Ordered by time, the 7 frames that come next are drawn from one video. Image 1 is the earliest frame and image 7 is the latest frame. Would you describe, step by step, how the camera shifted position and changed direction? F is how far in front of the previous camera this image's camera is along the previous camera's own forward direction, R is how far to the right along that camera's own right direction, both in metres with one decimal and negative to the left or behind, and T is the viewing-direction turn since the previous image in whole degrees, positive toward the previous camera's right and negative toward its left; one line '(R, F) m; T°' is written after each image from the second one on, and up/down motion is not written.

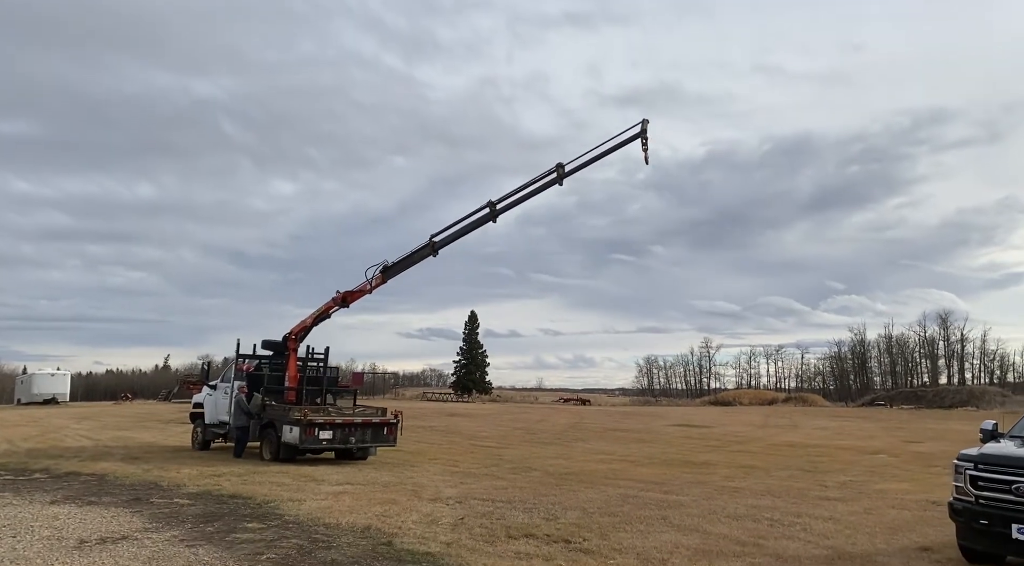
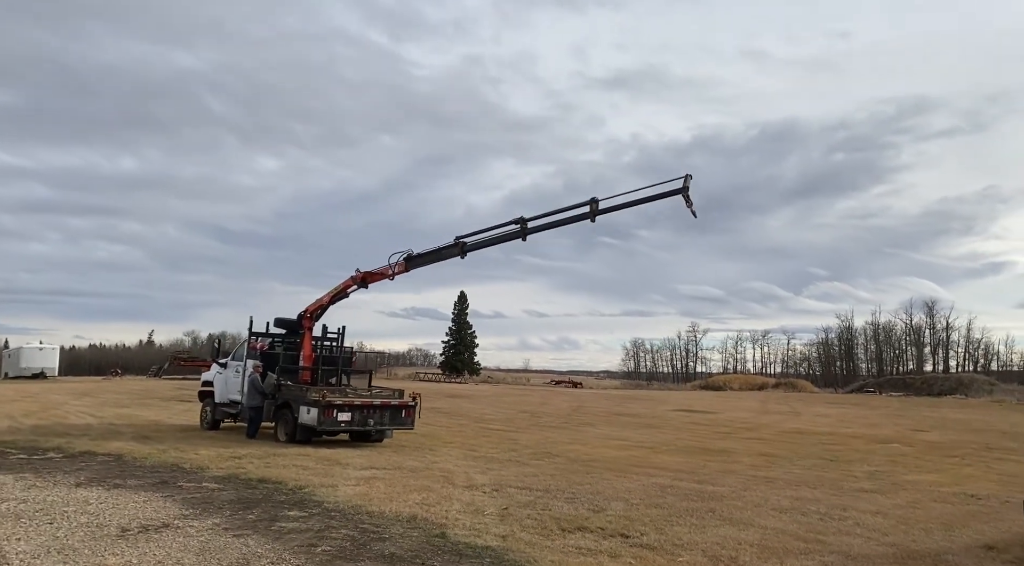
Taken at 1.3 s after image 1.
(-0.7, +0.3) m; +1°
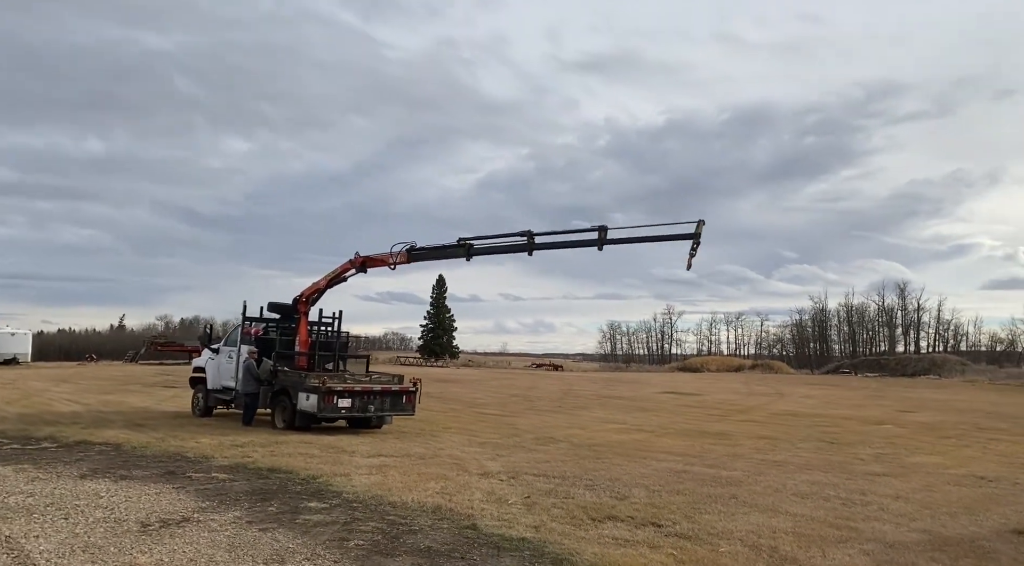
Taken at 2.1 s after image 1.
(-0.5, +0.2) m; +2°
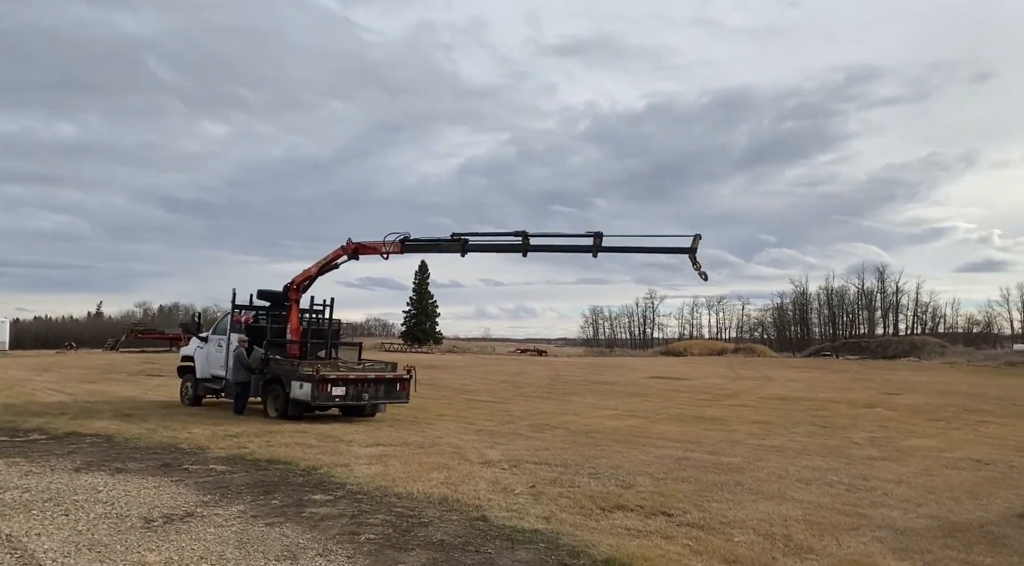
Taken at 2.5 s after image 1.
(-0.2, +0.1) m; +1°
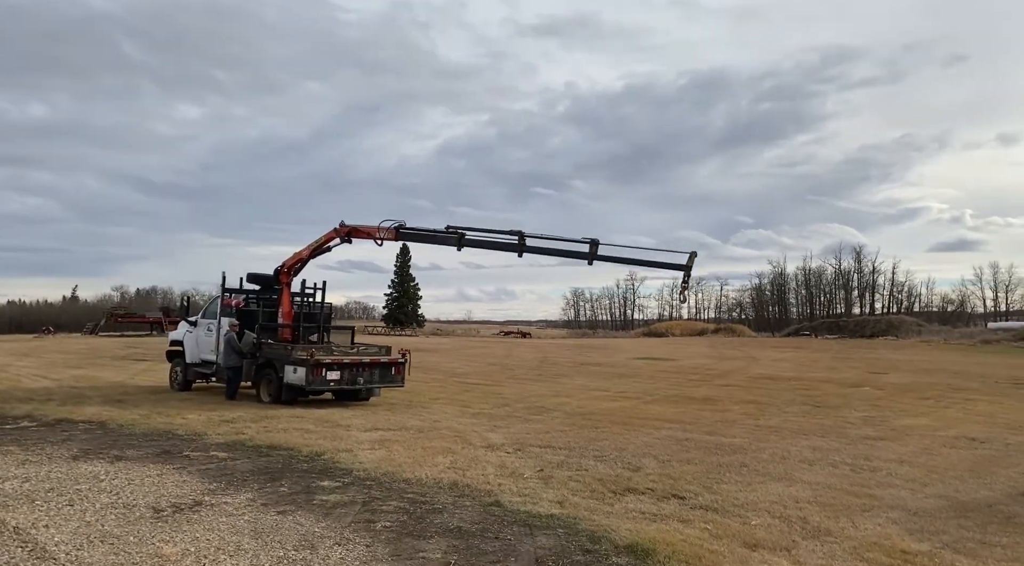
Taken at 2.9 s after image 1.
(-0.3, +0.1) m; +1°
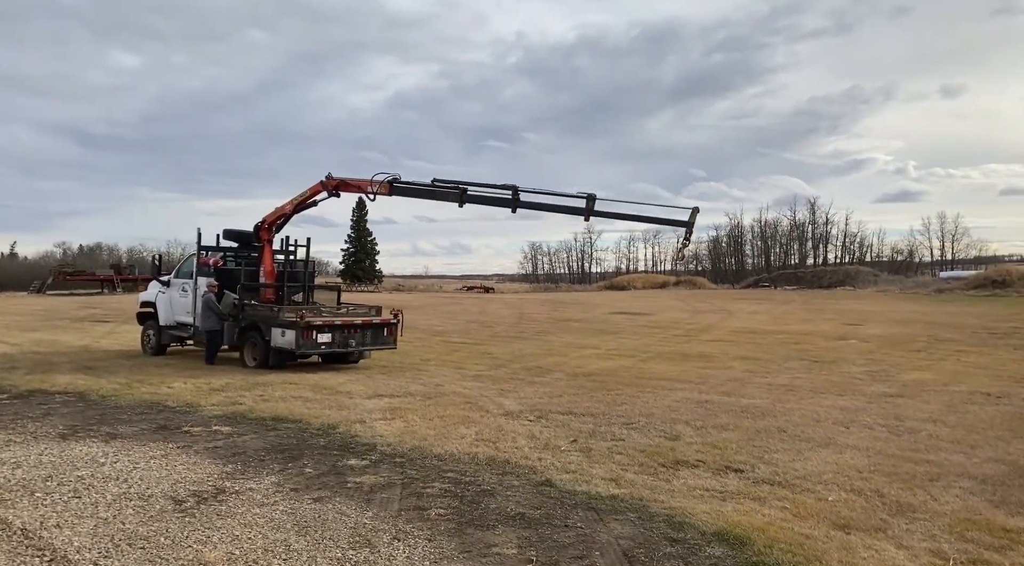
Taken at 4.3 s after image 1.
(-0.8, +0.6) m; +3°
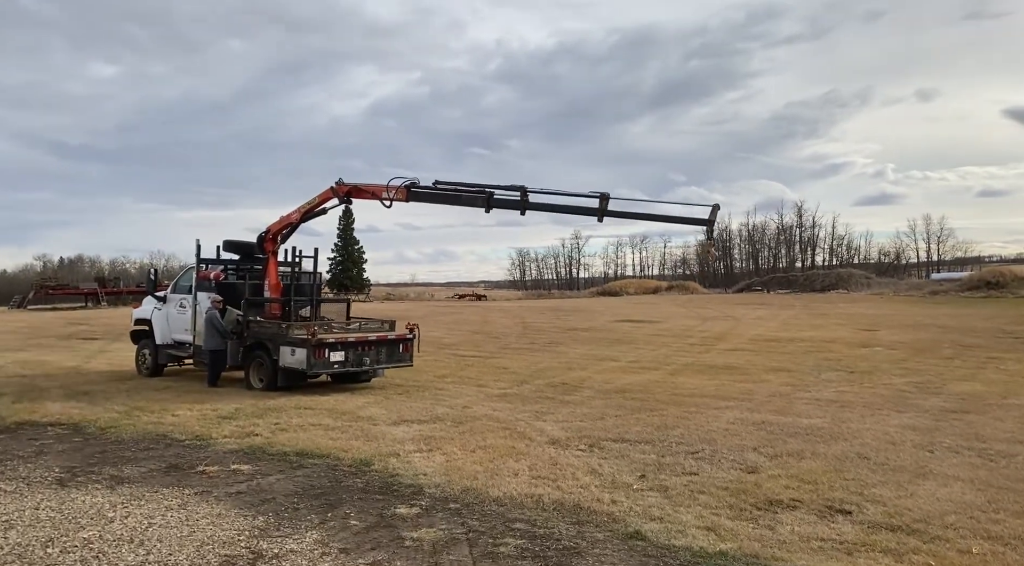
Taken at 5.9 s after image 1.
(-0.7, +0.8) m; +1°
